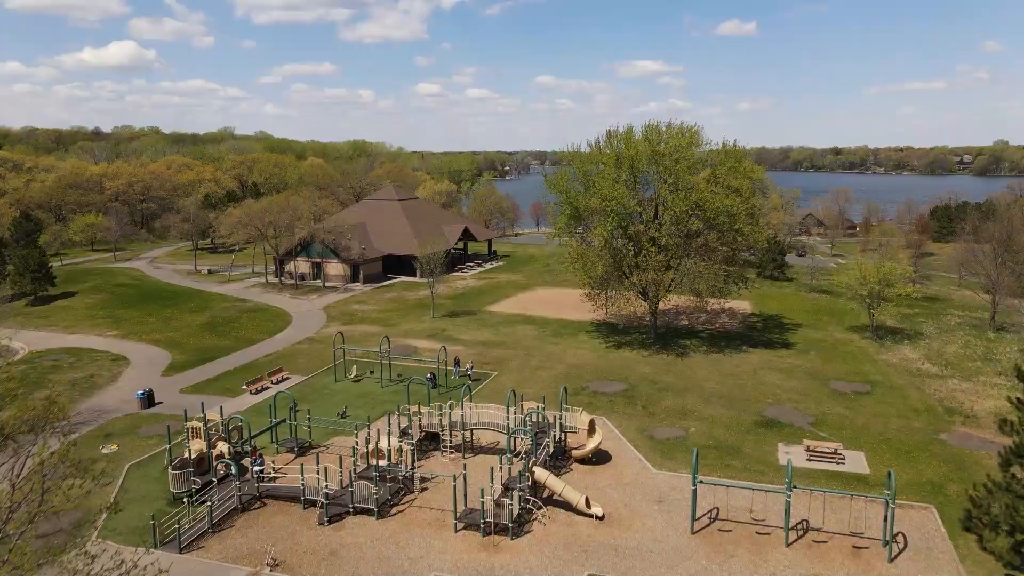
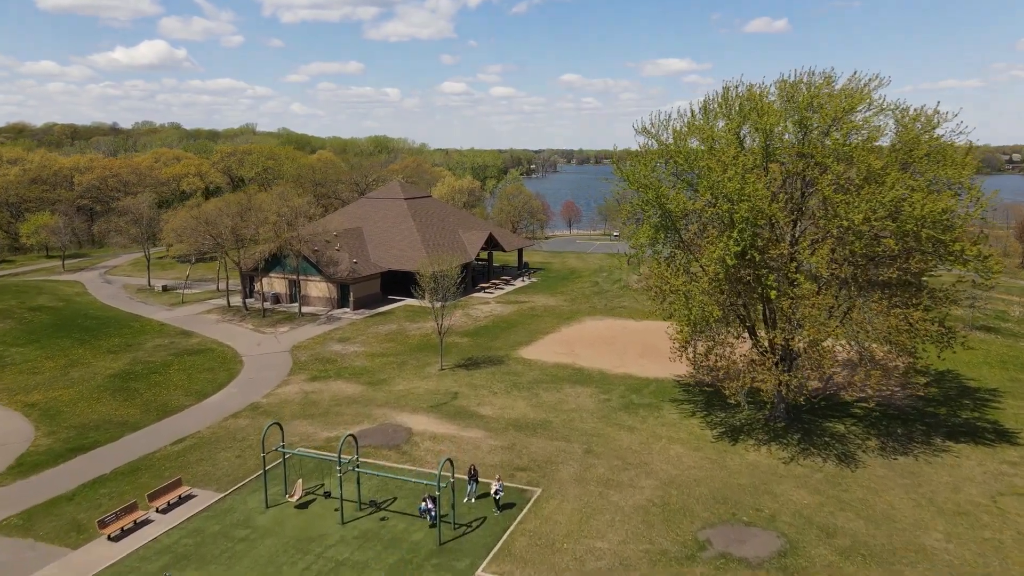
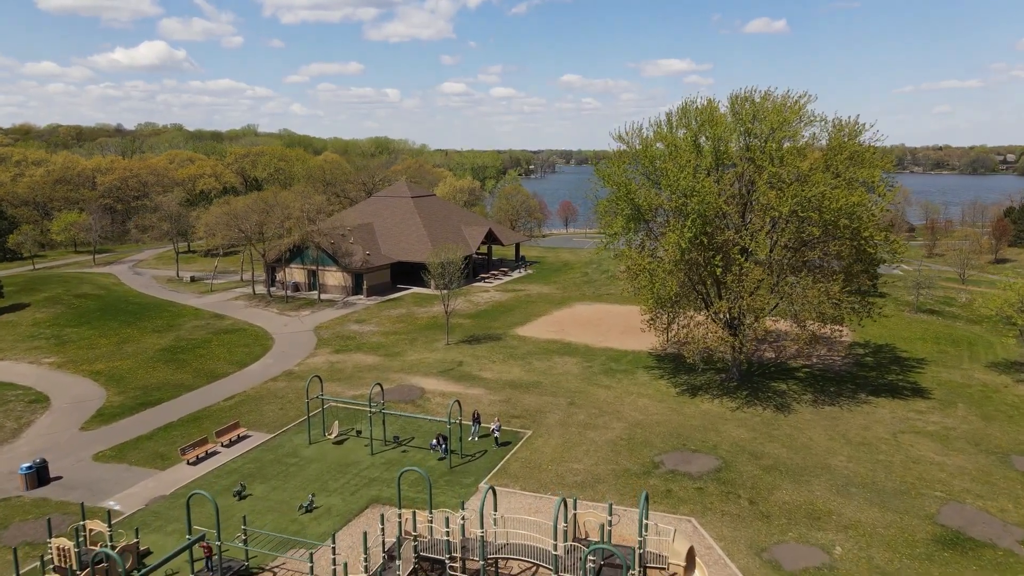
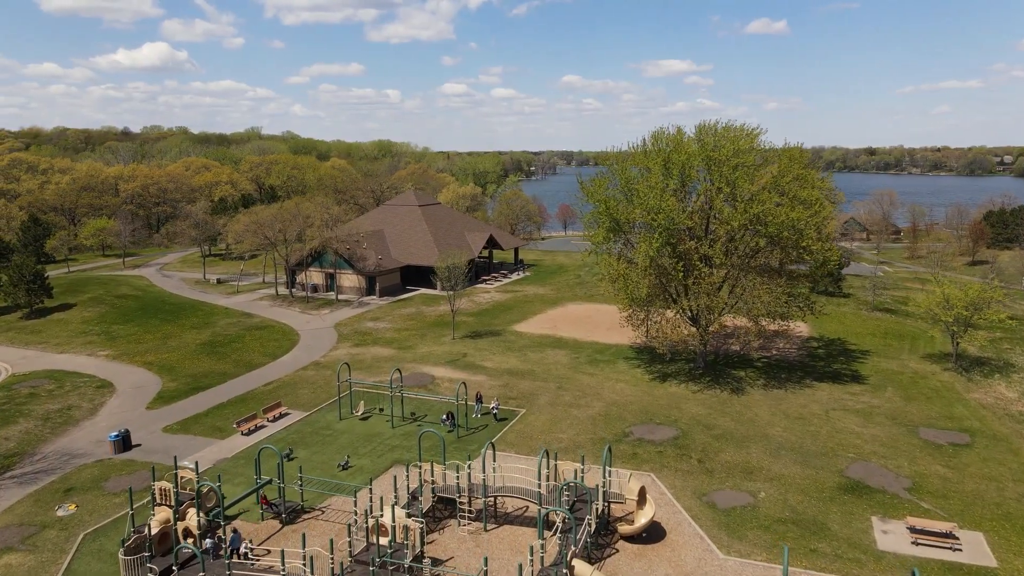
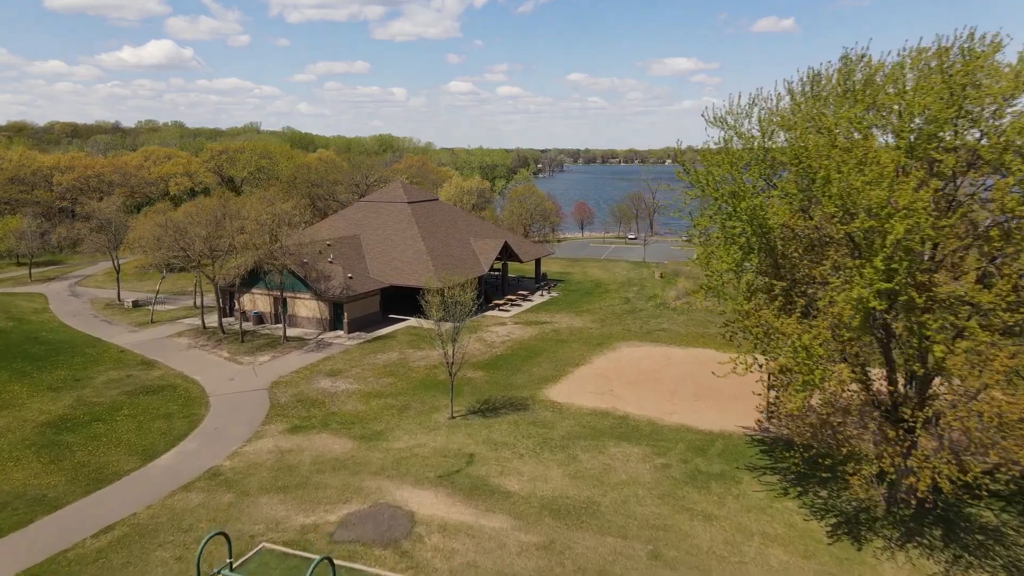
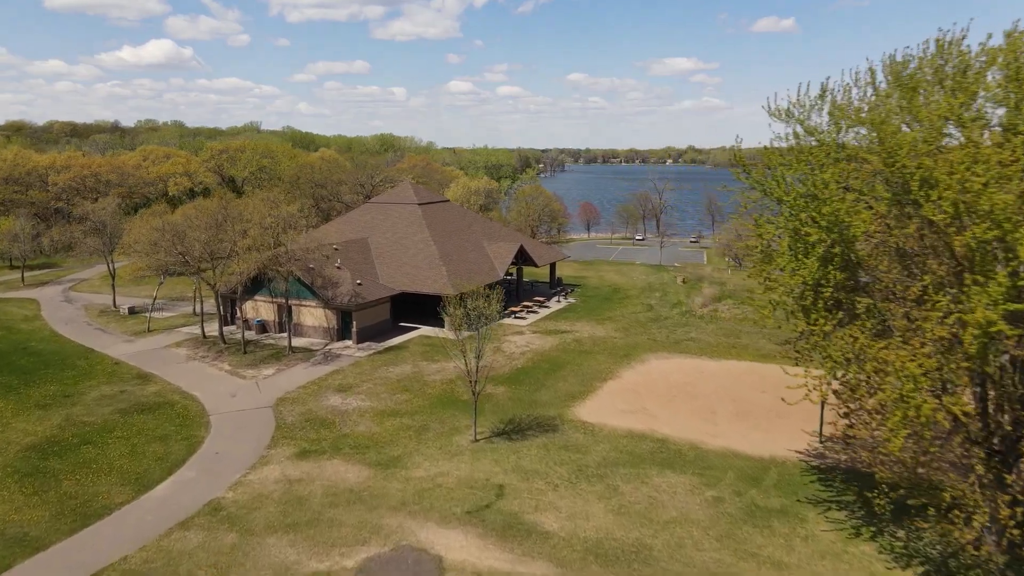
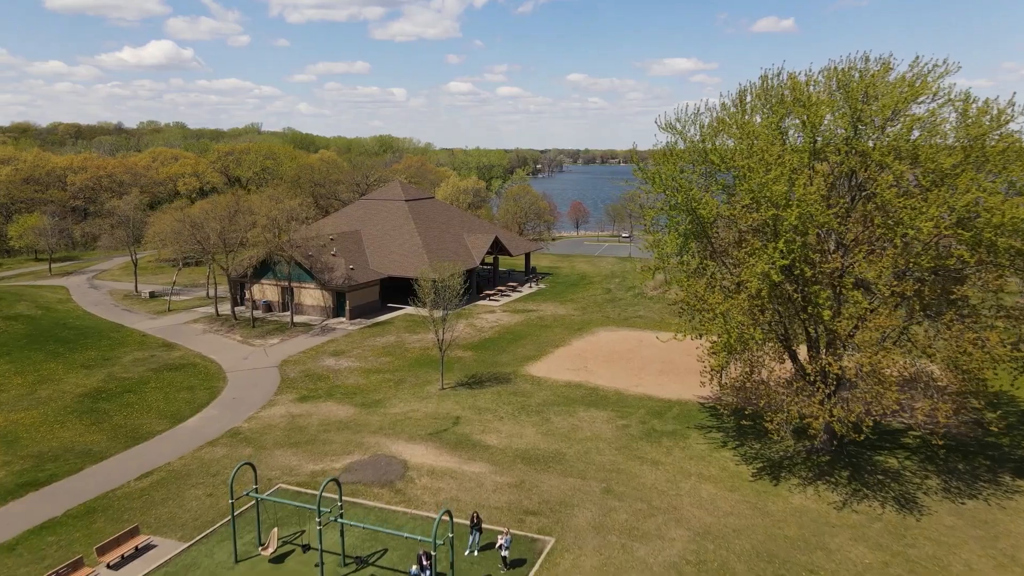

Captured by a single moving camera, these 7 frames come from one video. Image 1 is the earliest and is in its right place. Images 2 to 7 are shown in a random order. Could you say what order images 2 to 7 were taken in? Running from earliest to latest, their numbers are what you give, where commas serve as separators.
4, 3, 2, 7, 5, 6
